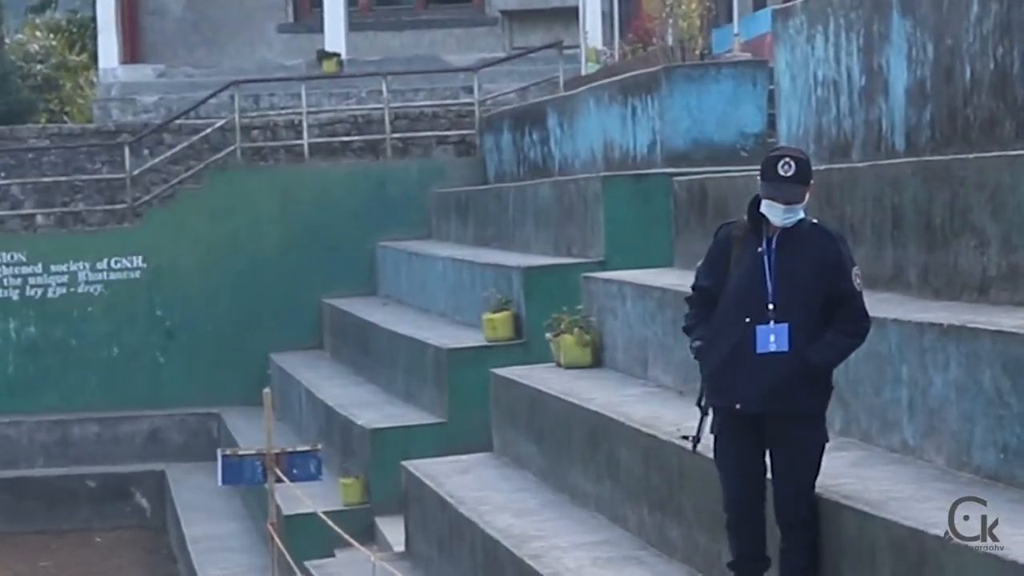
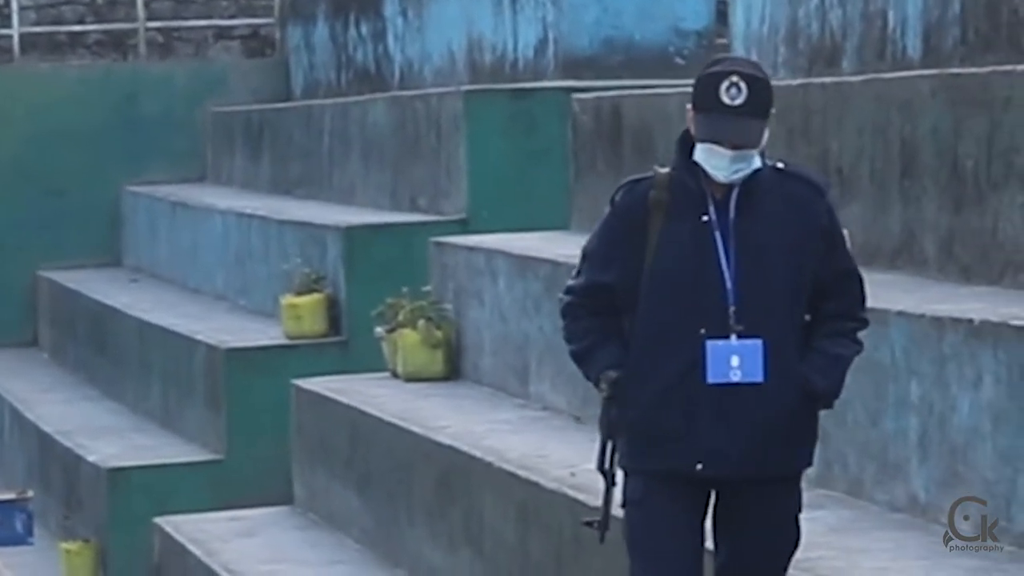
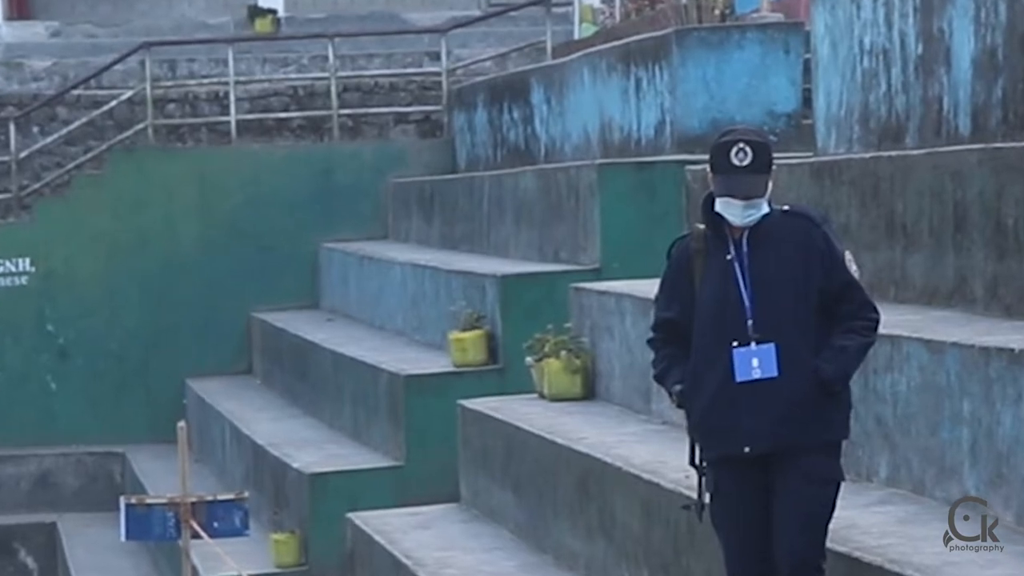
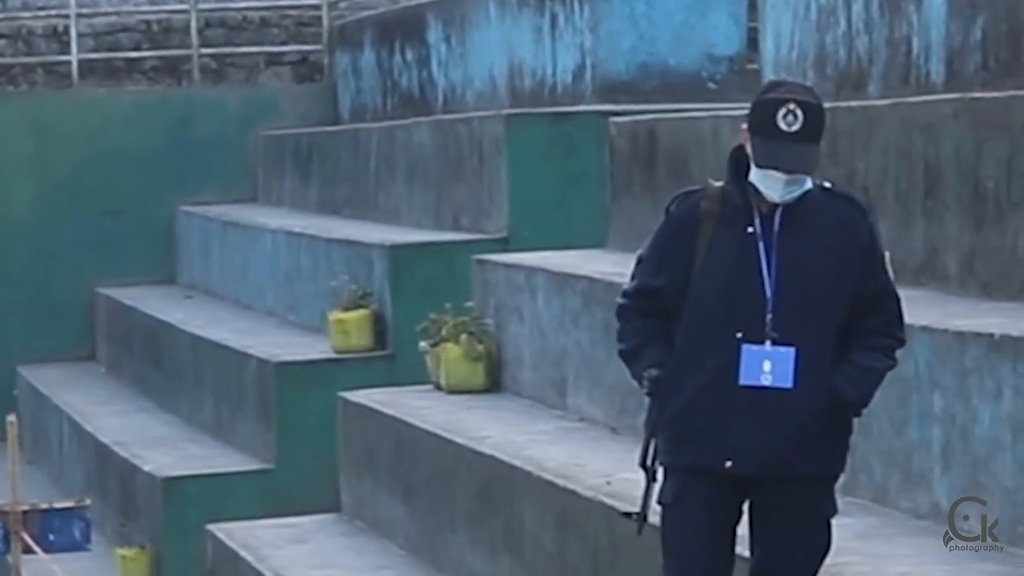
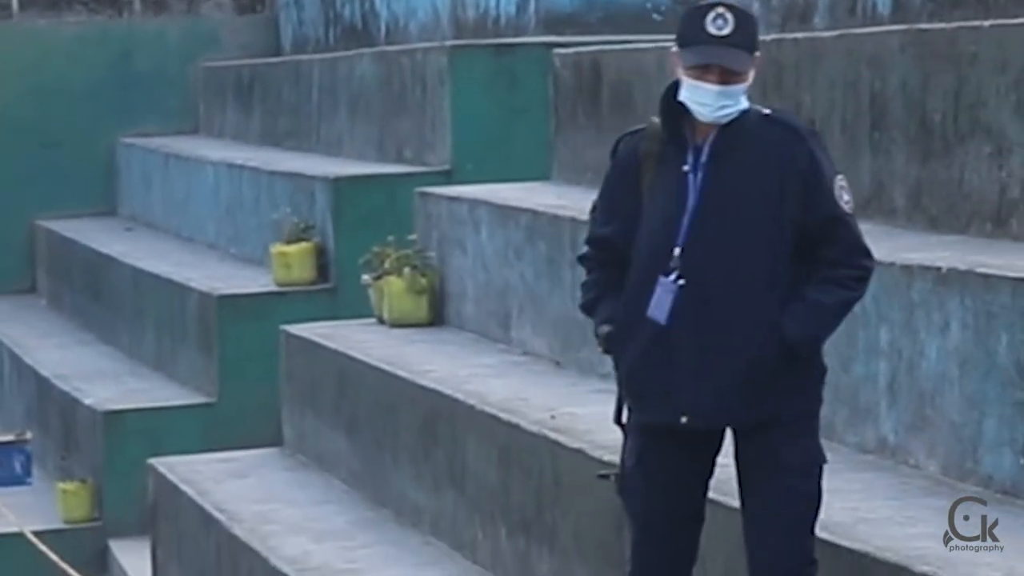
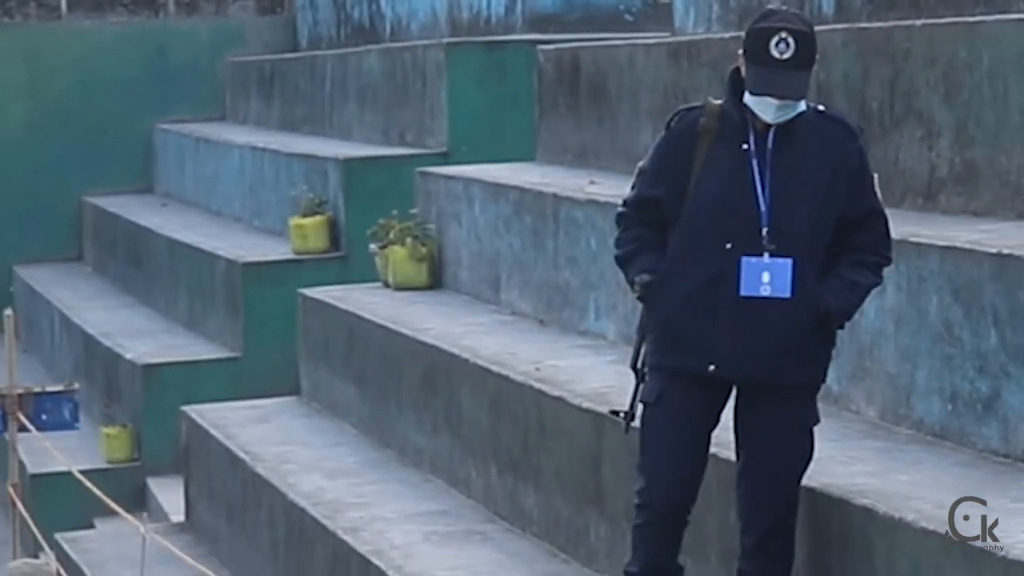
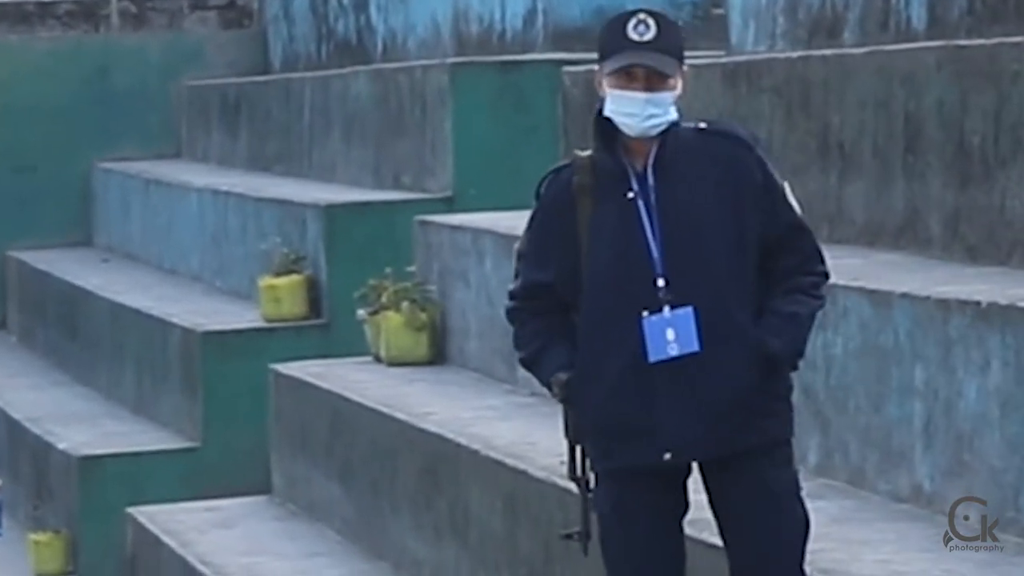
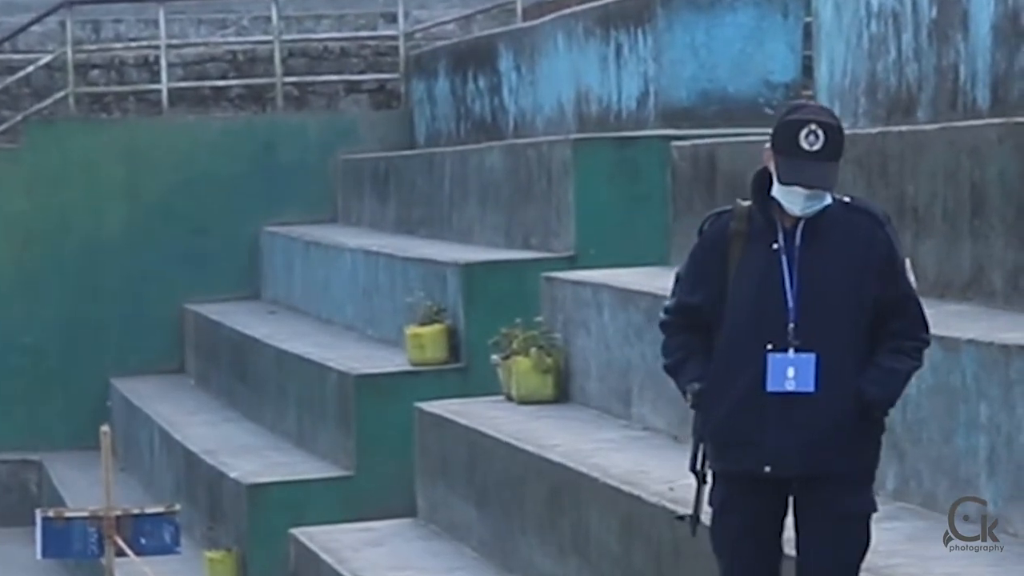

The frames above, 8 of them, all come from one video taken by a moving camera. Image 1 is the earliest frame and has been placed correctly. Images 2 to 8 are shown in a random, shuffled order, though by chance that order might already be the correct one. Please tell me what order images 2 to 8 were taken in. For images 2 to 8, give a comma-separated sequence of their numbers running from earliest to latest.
3, 8, 4, 2, 7, 5, 6
